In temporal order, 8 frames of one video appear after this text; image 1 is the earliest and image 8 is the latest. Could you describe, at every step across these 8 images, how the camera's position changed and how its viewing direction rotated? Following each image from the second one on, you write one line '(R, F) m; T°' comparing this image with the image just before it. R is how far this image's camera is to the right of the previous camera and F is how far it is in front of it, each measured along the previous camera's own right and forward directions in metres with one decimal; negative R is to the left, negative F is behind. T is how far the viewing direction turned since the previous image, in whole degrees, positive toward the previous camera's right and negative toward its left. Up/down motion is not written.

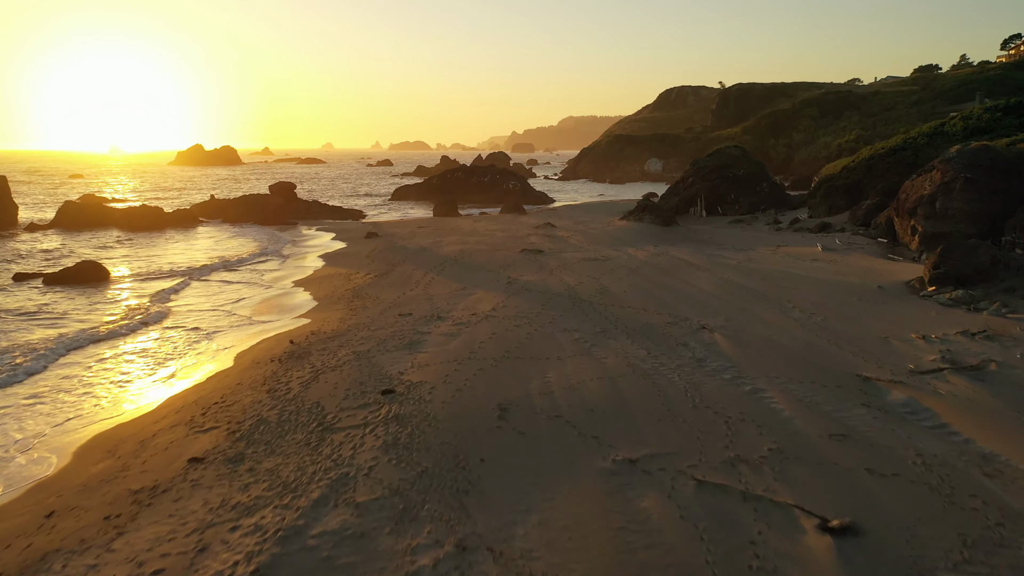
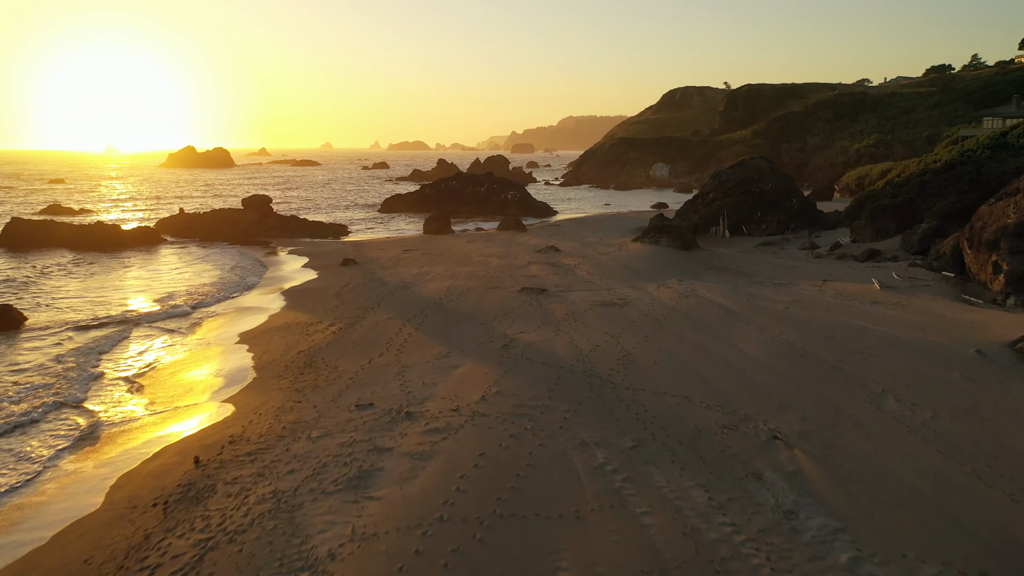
(+0.1, +3.2) m; 0°
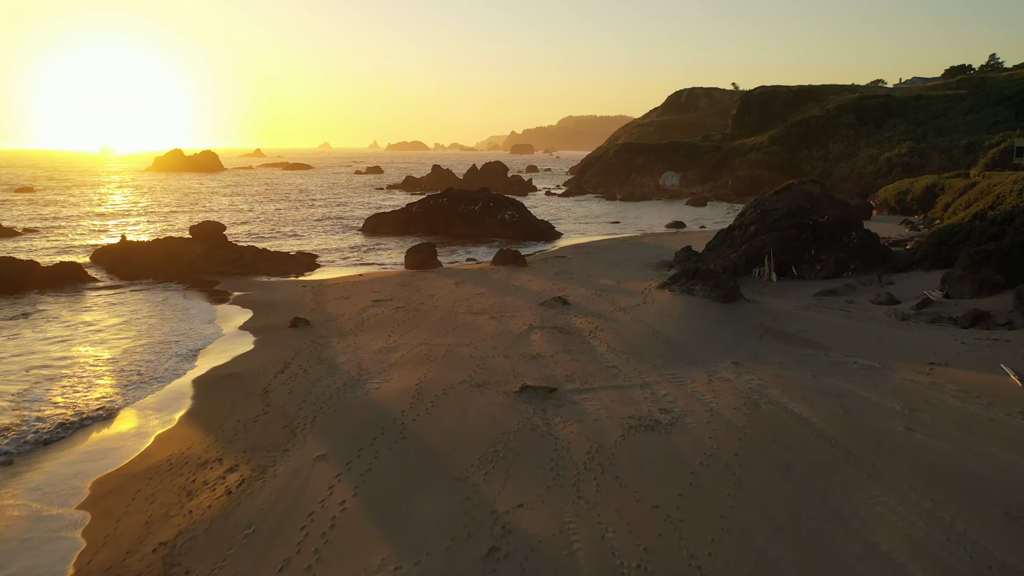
(+0.1, +4.6) m; 0°
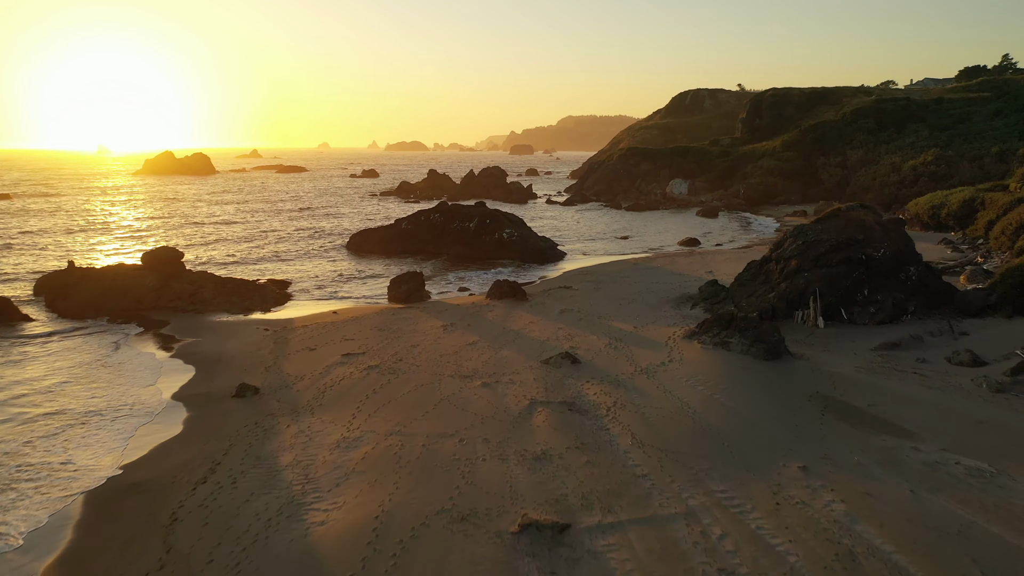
(+0.1, +3.2) m; 0°
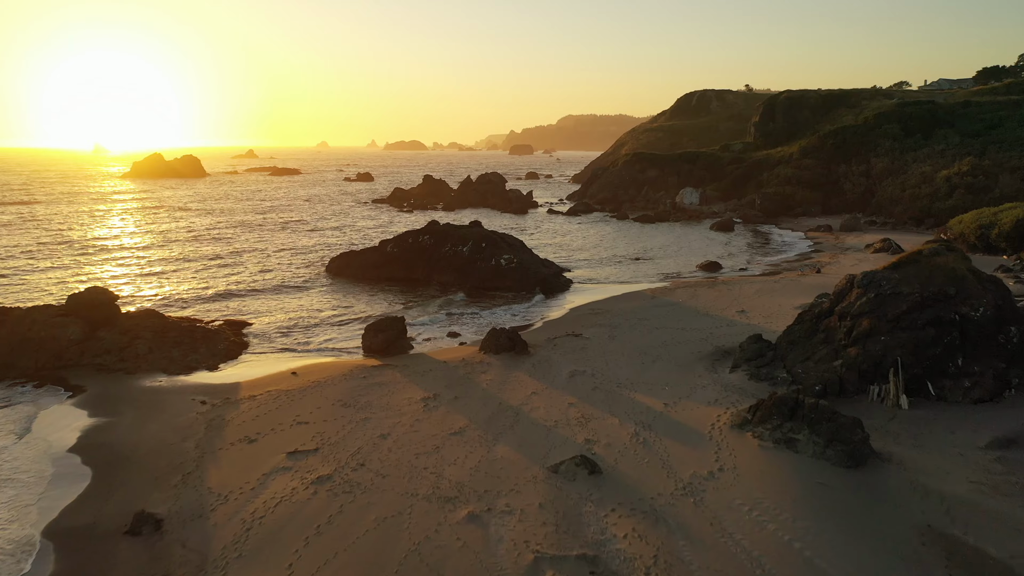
(0.0, +3.7) m; 0°
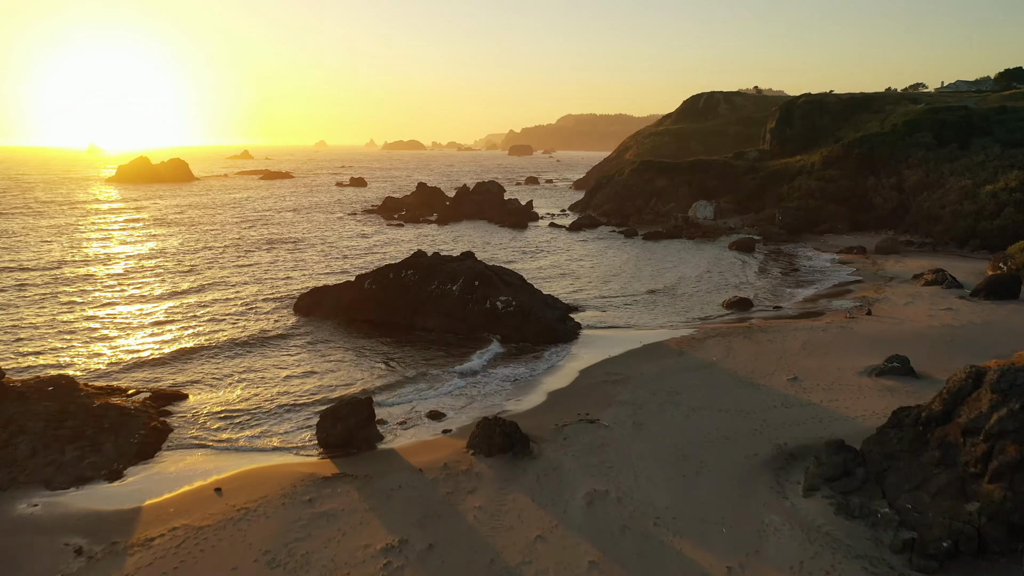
(+0.1, +4.2) m; 0°
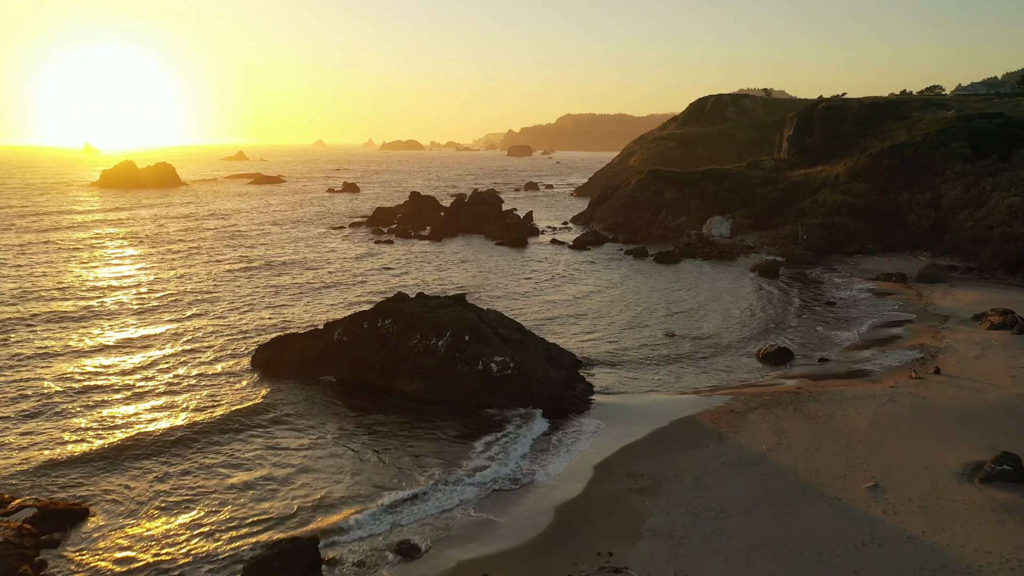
(0.0, +4.1) m; 0°
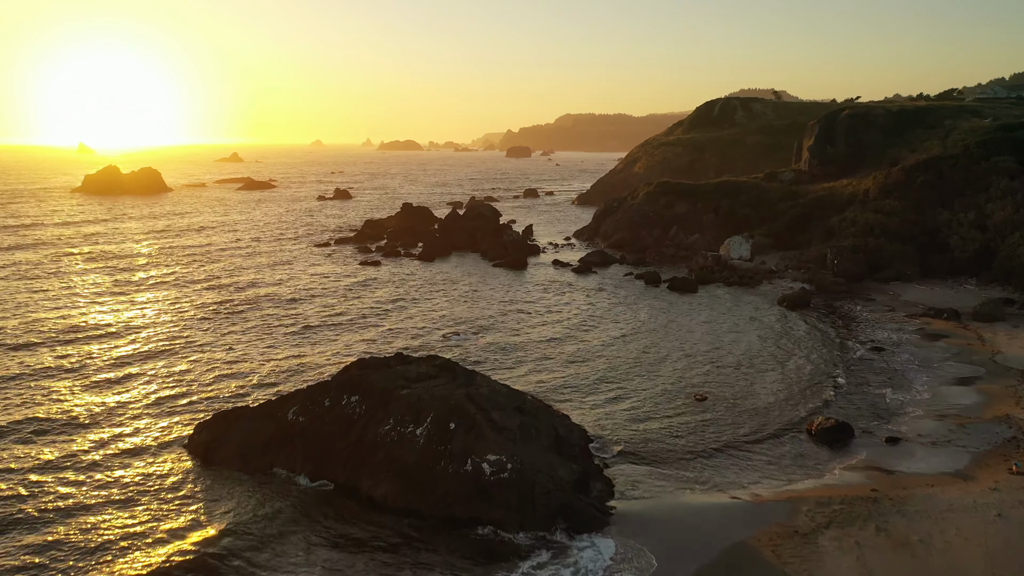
(0.0, +4.2) m; 0°
